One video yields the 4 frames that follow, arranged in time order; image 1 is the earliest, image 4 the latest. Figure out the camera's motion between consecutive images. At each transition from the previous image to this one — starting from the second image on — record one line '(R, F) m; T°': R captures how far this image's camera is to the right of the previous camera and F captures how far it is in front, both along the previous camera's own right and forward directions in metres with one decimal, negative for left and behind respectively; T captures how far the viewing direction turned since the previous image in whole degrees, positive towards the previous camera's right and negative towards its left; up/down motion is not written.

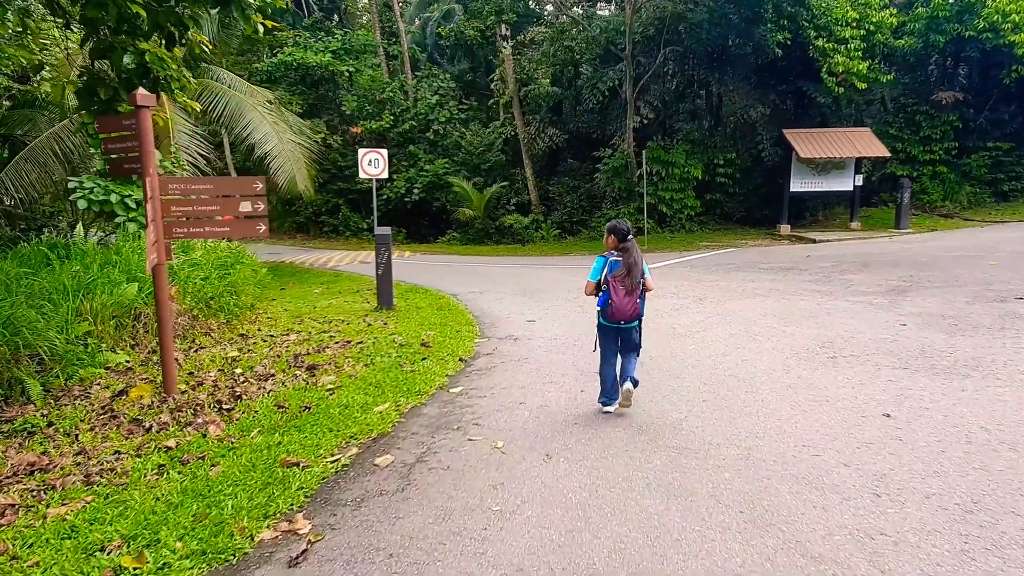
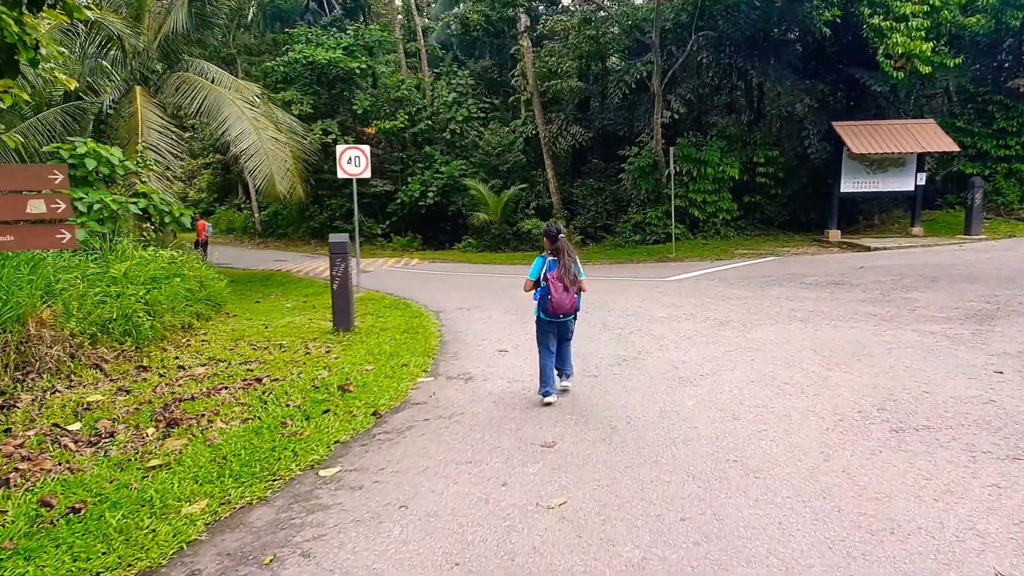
(+0.8, +1.8) m; -4°
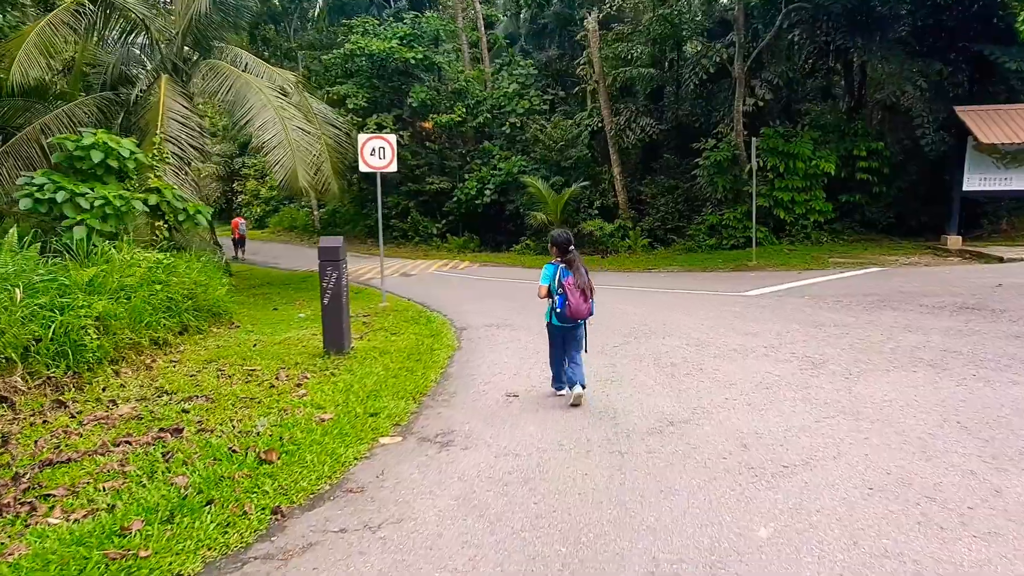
(+0.5, +1.8) m; -7°
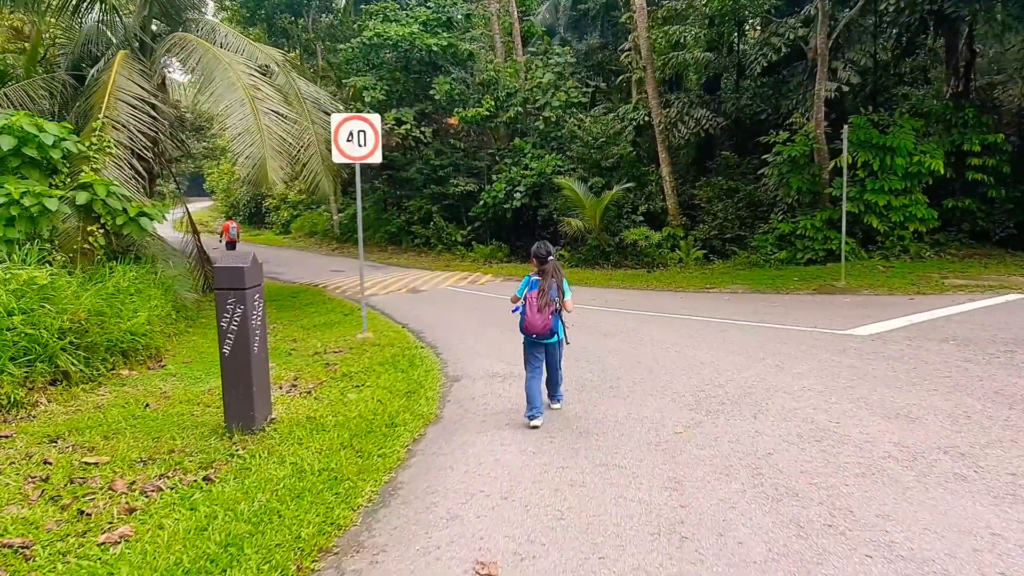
(+0.3, +2.6) m; -4°
